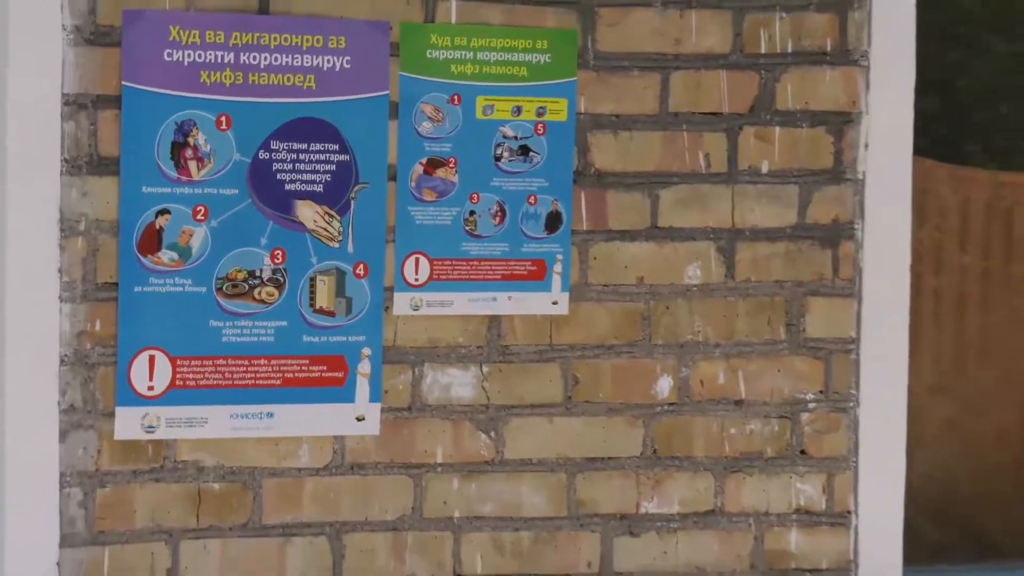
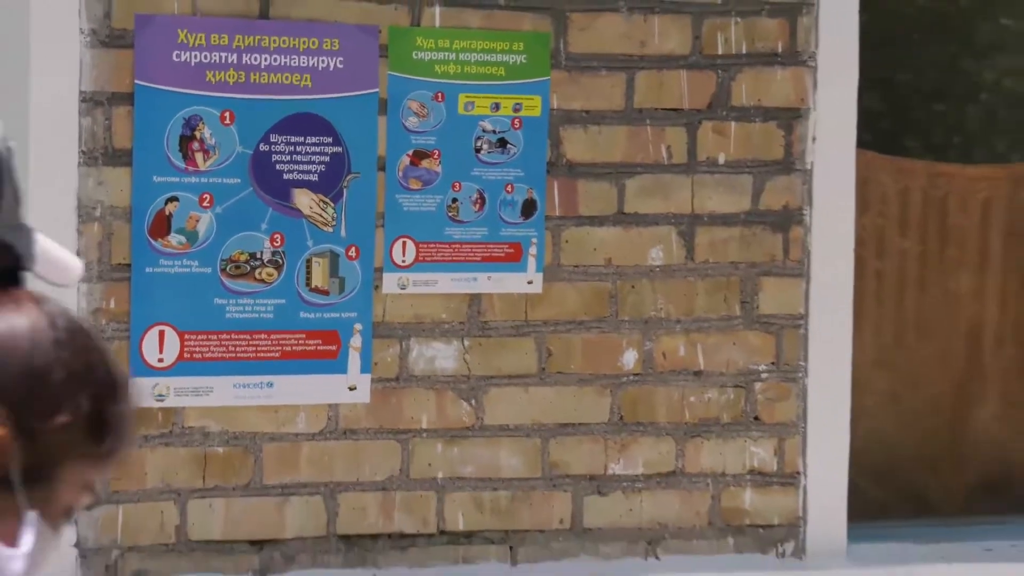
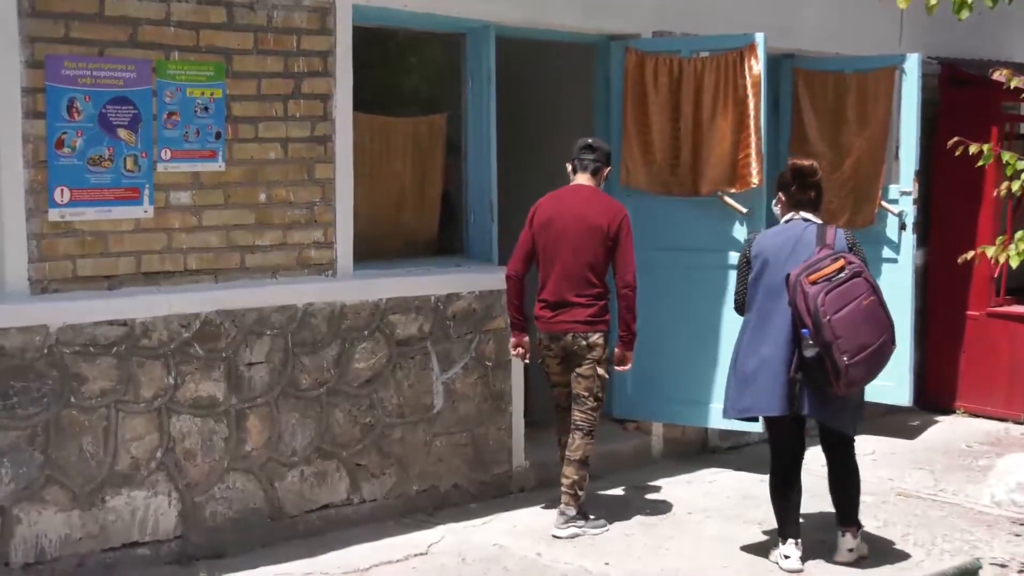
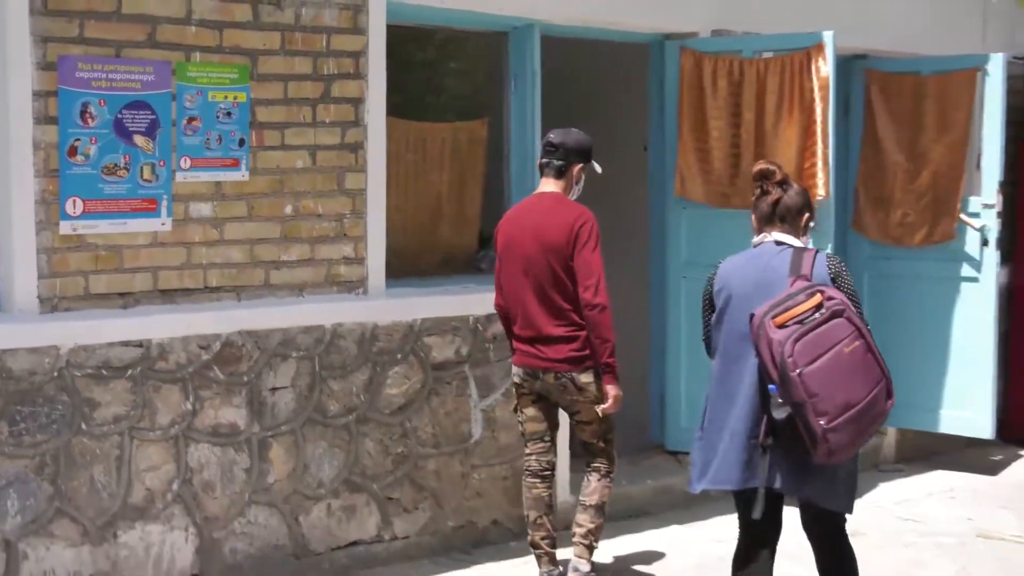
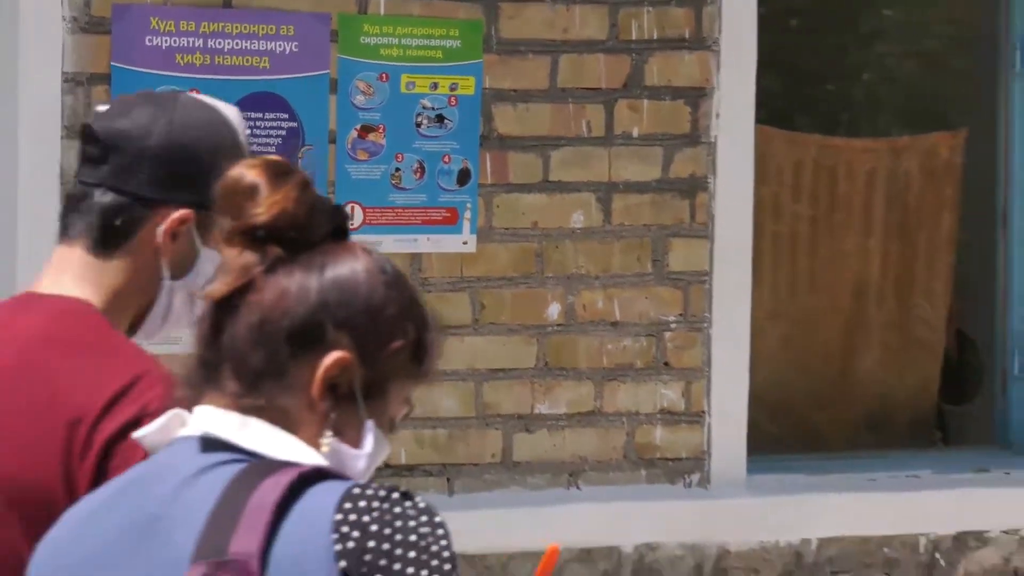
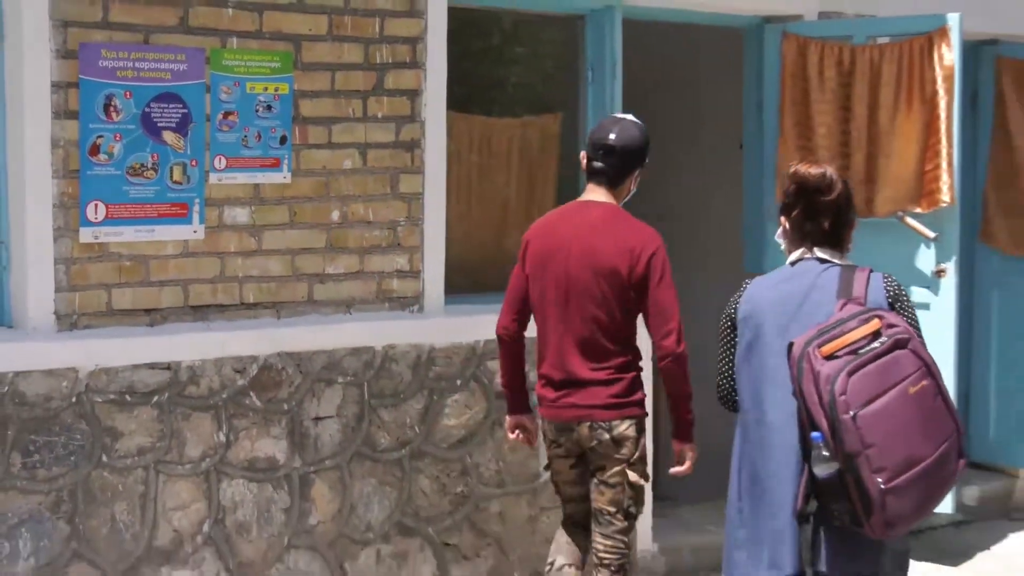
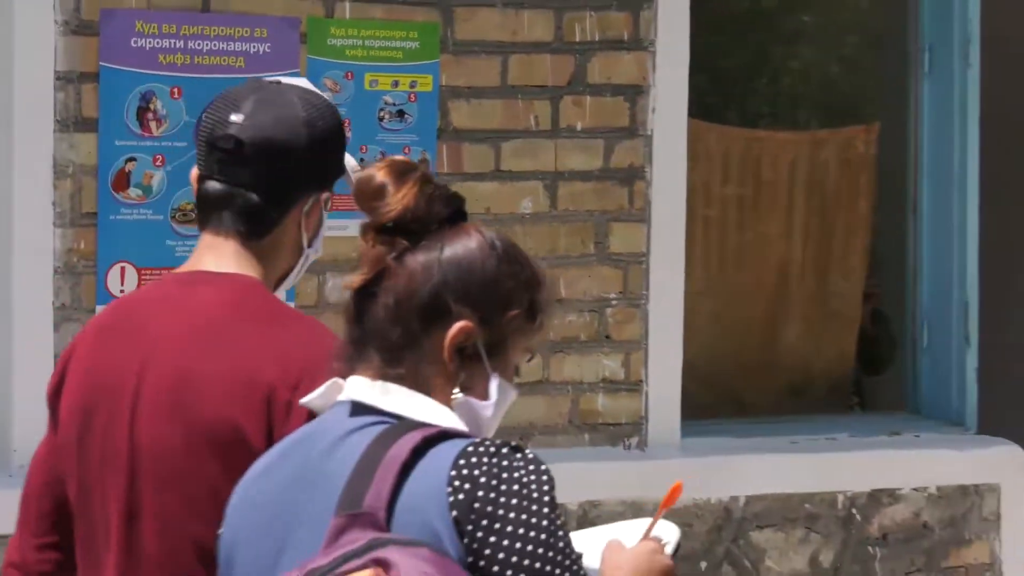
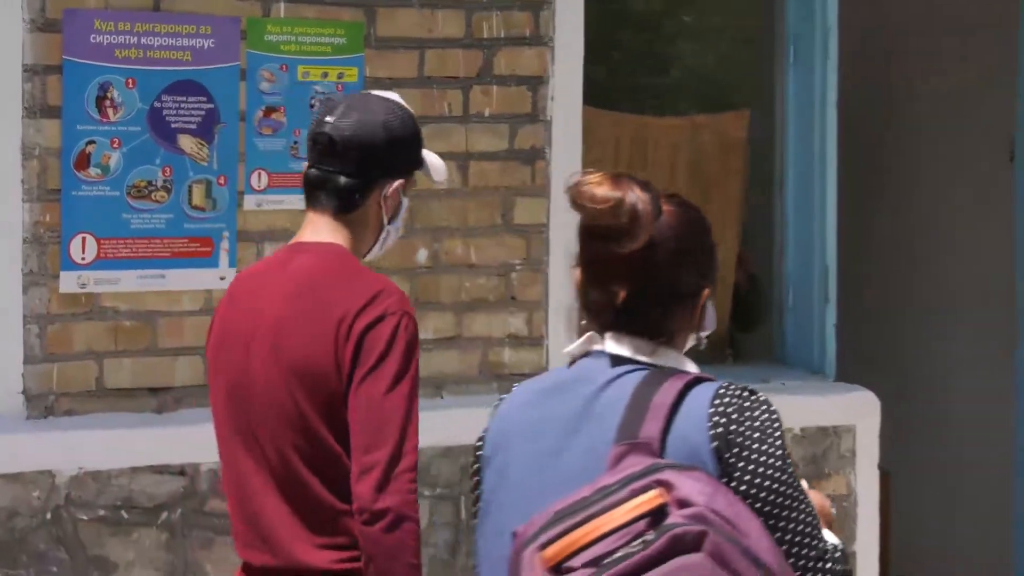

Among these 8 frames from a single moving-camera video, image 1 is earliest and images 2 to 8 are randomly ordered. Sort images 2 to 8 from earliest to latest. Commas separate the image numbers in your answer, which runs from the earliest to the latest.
2, 5, 7, 8, 6, 4, 3
